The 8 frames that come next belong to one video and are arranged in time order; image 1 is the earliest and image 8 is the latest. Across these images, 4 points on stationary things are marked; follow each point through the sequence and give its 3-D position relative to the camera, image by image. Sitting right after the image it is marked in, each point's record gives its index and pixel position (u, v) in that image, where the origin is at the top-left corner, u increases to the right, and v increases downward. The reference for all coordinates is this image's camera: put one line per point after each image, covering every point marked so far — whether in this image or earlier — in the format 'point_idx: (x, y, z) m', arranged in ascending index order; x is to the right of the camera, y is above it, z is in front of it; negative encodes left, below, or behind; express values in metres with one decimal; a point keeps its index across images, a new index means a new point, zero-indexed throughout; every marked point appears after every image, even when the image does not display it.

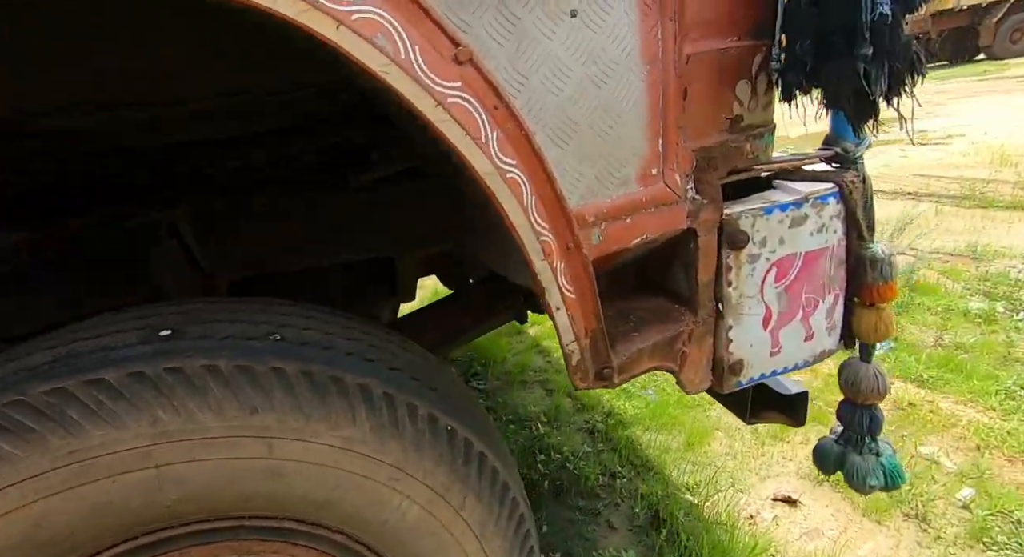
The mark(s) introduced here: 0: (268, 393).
0: (-0.3, -0.2, +0.8) m
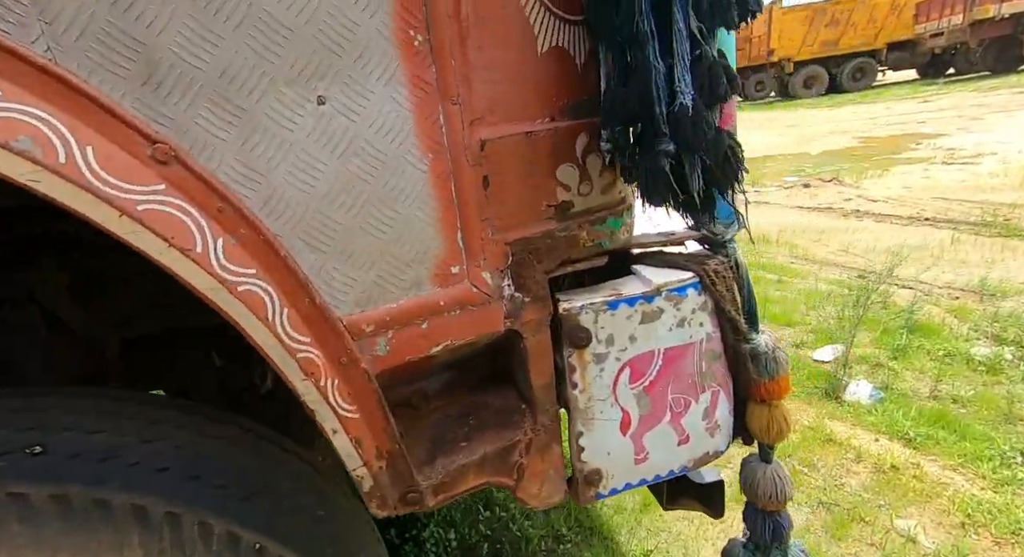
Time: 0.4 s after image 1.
0: (-0.6, -0.3, +0.7) m
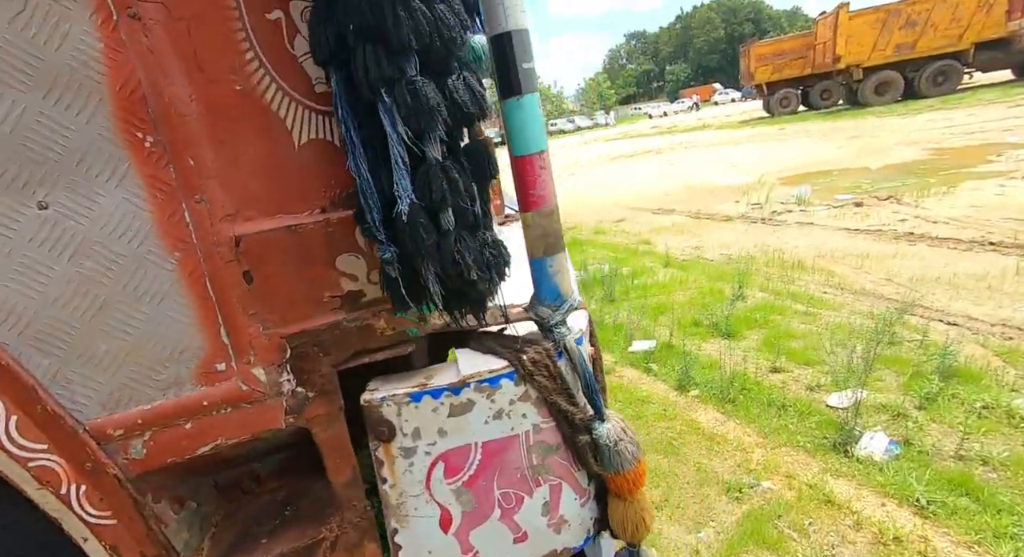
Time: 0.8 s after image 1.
0: (-0.9, -0.4, +0.7) m
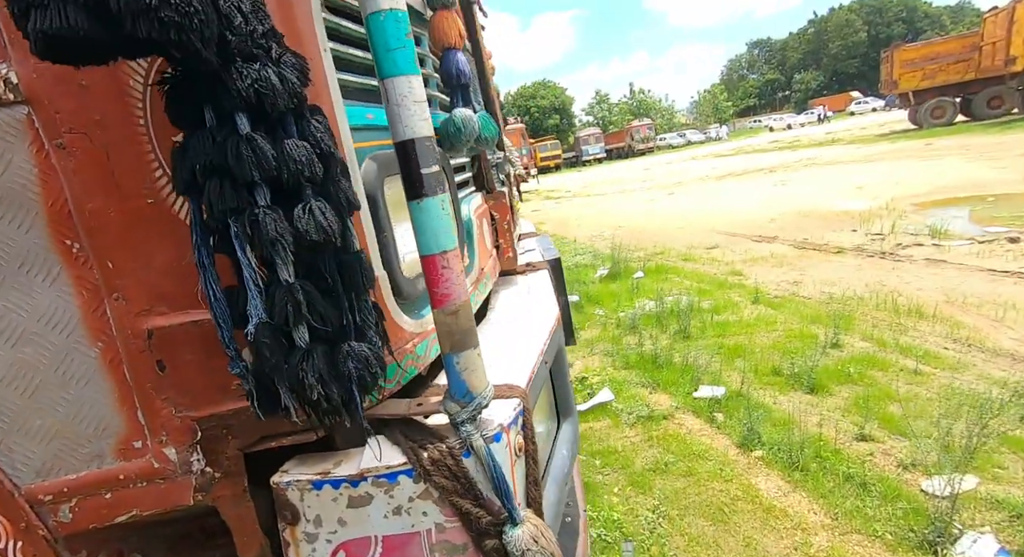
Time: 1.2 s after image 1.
0: (-1.1, -0.5, +0.9) m
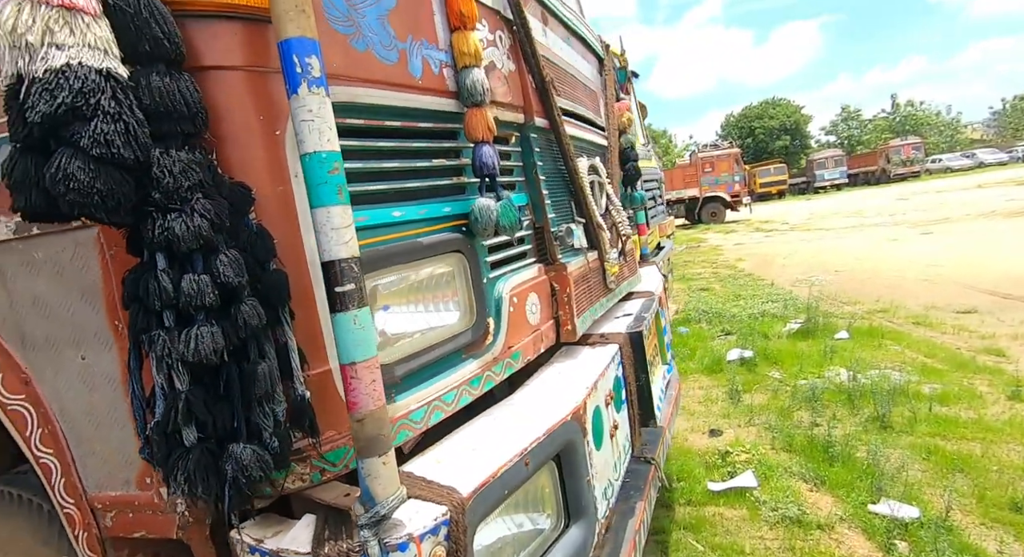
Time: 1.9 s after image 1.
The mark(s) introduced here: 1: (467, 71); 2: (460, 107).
0: (-1.1, -0.6, +1.3) m
1: (-0.1, +0.4, +1.1) m
2: (-0.1, +0.4, +1.2) m
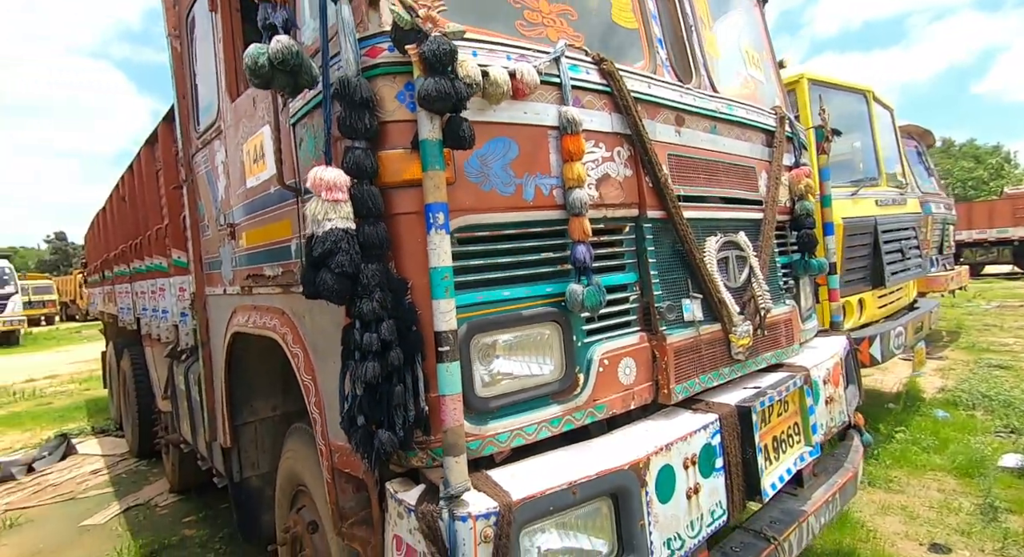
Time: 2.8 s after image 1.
0: (-0.8, -0.7, +2.2) m
1: (+0.2, +0.2, +1.6) m
2: (+0.1, +0.2, +1.6) m
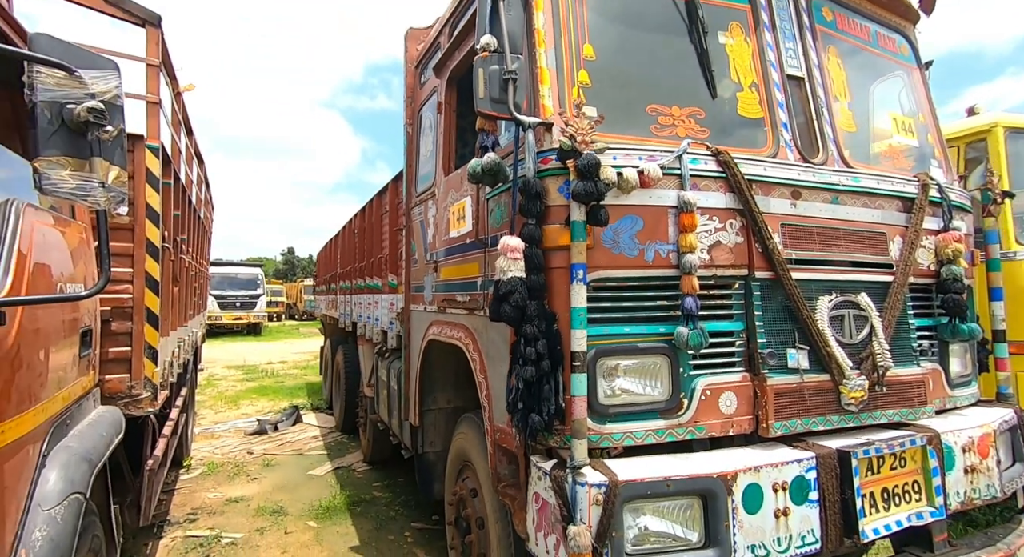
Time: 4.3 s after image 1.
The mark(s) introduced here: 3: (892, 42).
0: (-0.2, -0.8, +2.9) m
1: (+0.6, +0.1, +2.1) m
2: (+0.6, 0.0, +2.1) m
3: (+2.1, +1.3, +3.1) m
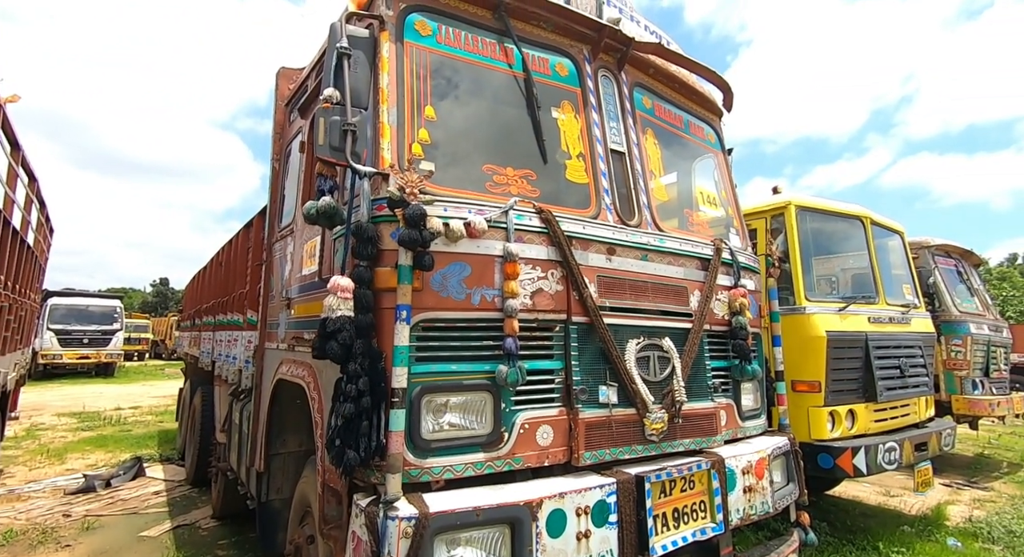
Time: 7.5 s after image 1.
0: (-1.0, -1.0, +2.9) m
1: (0.0, -0.1, +2.3) m
2: (0.0, -0.2, +2.3) m
3: (+1.2, +1.0, +3.7) m
